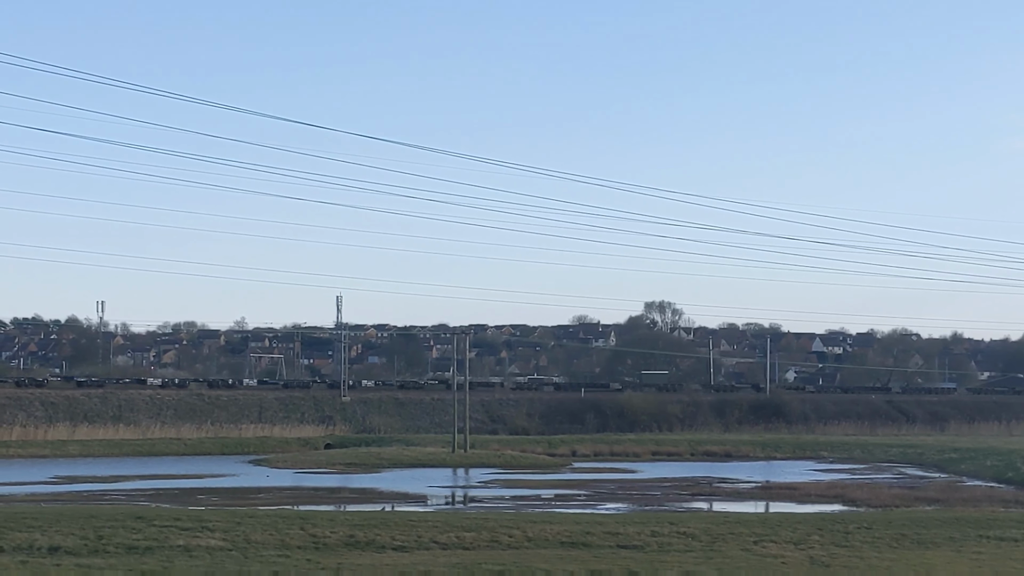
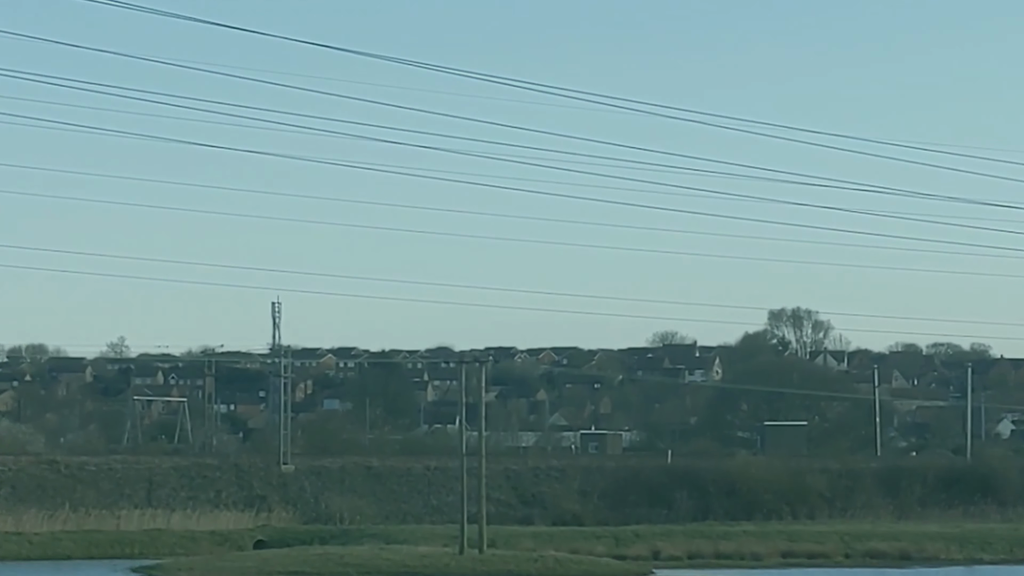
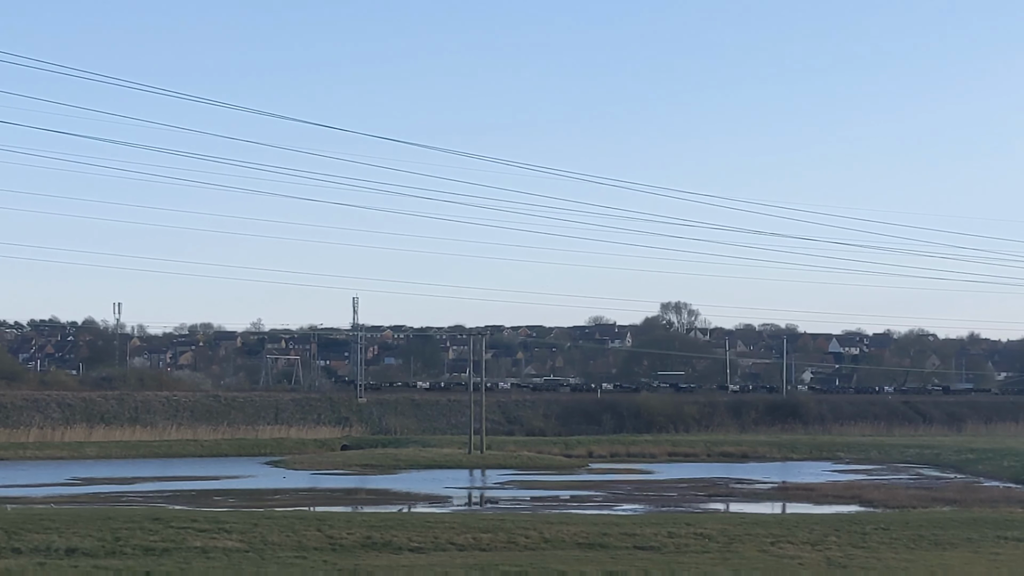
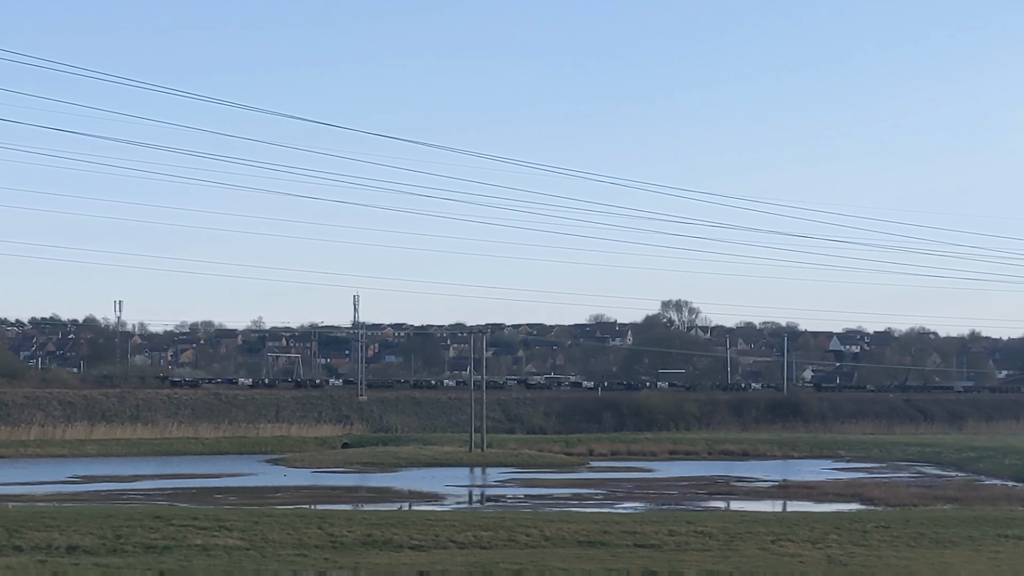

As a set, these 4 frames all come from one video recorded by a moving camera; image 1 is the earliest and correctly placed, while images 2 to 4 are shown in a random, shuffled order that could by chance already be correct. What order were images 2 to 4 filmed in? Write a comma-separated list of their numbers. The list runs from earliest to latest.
4, 3, 2
